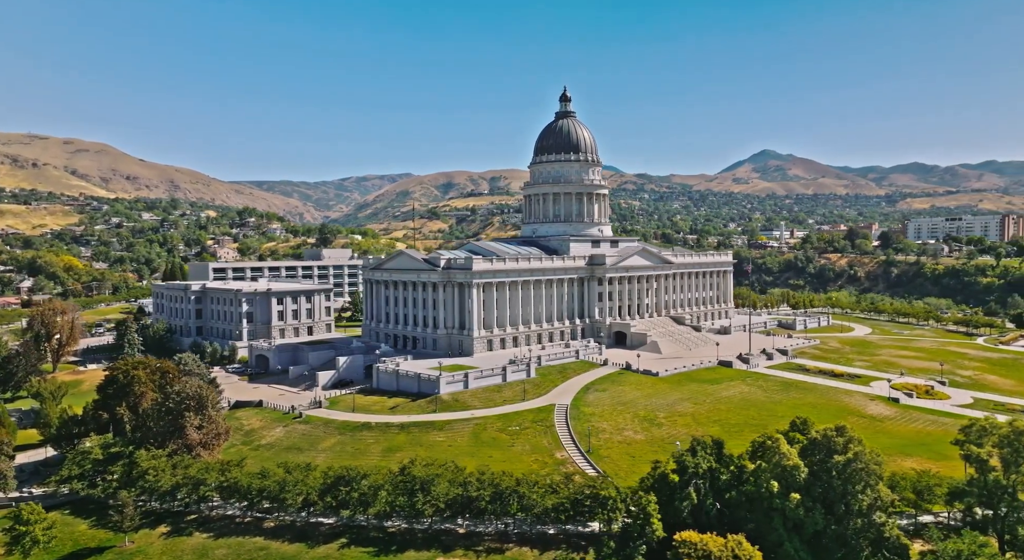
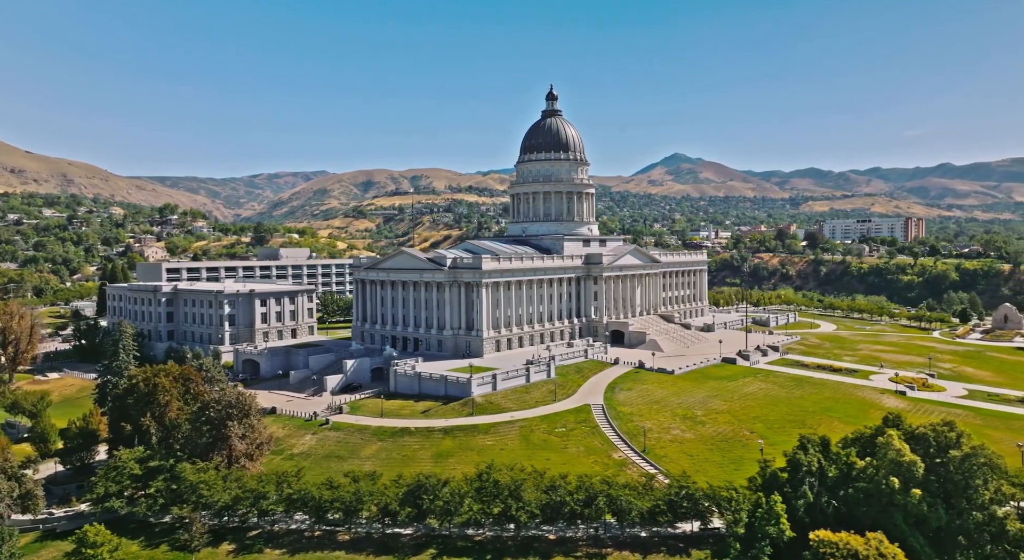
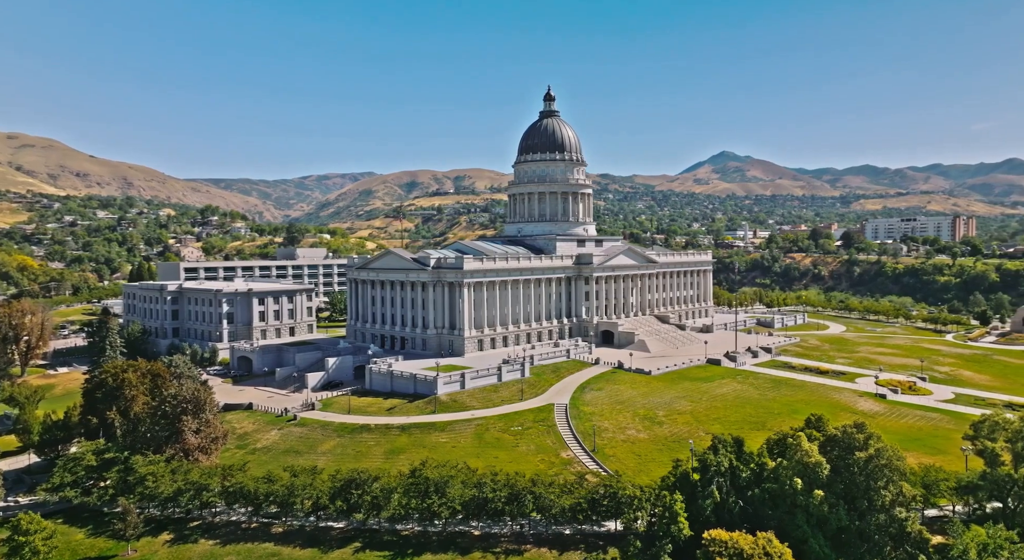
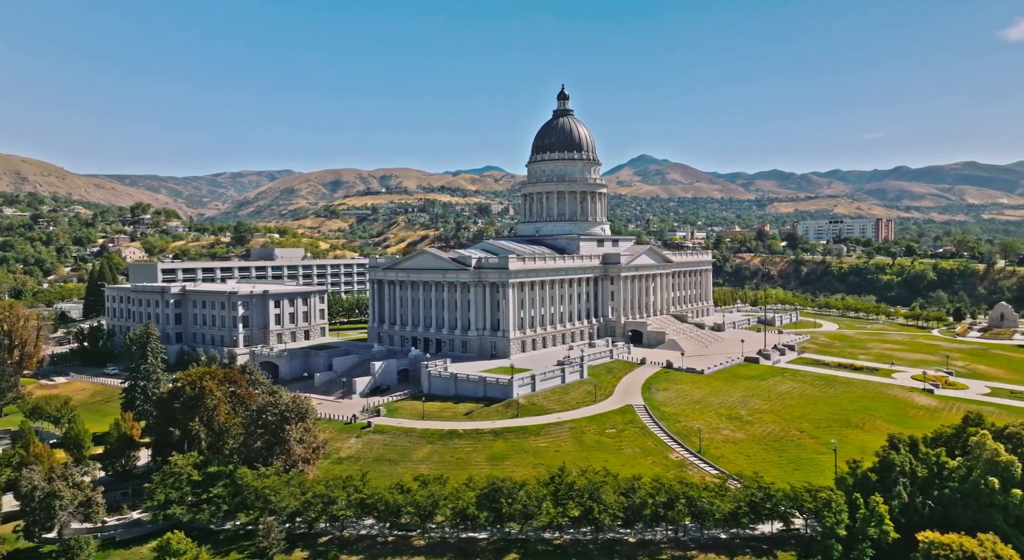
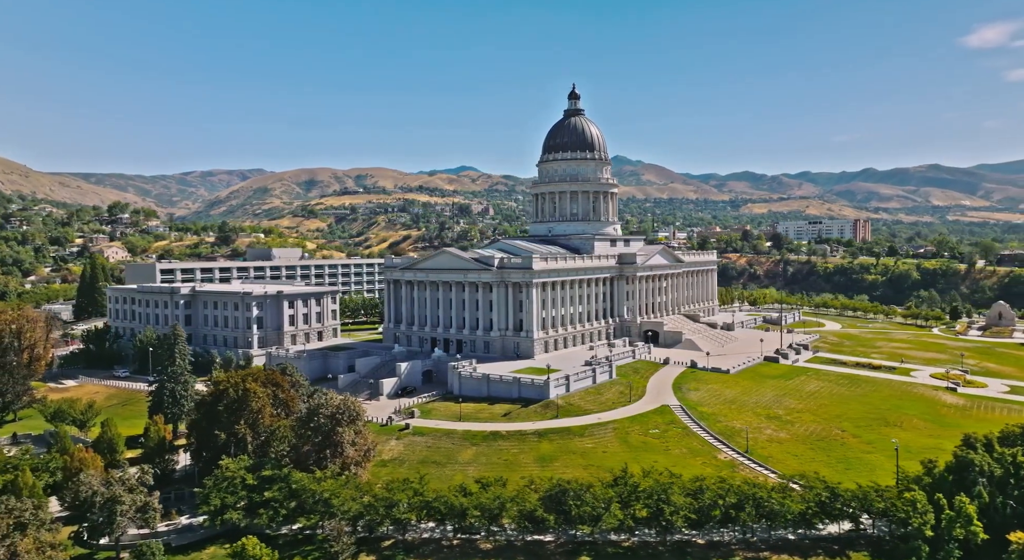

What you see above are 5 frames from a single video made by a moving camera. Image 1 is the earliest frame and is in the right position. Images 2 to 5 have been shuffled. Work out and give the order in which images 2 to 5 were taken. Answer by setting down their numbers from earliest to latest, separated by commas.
3, 2, 4, 5
